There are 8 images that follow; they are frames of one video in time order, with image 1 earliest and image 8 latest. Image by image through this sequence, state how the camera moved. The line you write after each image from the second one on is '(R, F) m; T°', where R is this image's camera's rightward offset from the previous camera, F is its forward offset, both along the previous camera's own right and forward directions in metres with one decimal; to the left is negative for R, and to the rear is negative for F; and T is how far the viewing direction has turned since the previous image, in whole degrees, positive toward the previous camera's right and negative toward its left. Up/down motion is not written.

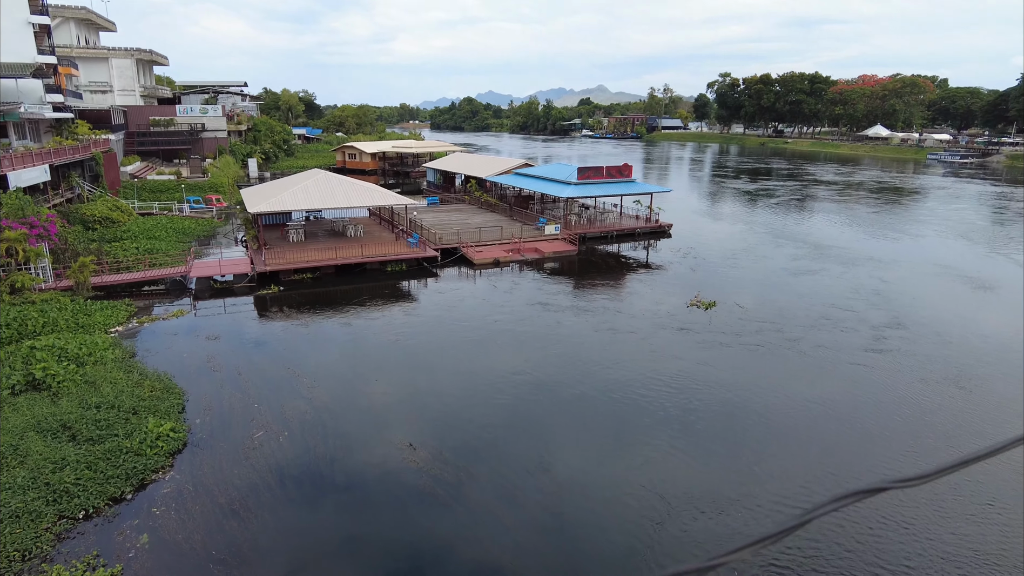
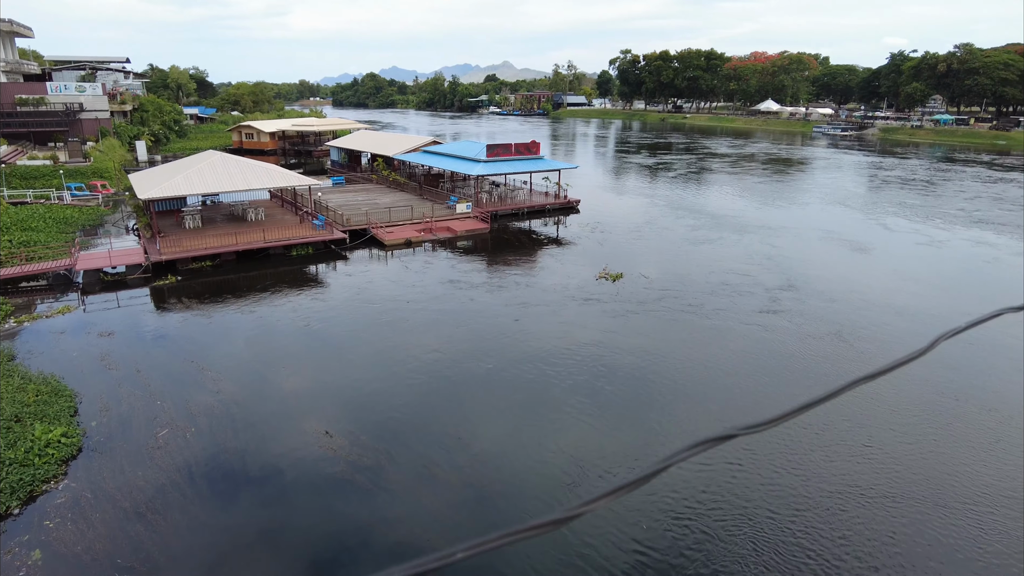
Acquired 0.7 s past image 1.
(-0.6, +0.4) m; +8°
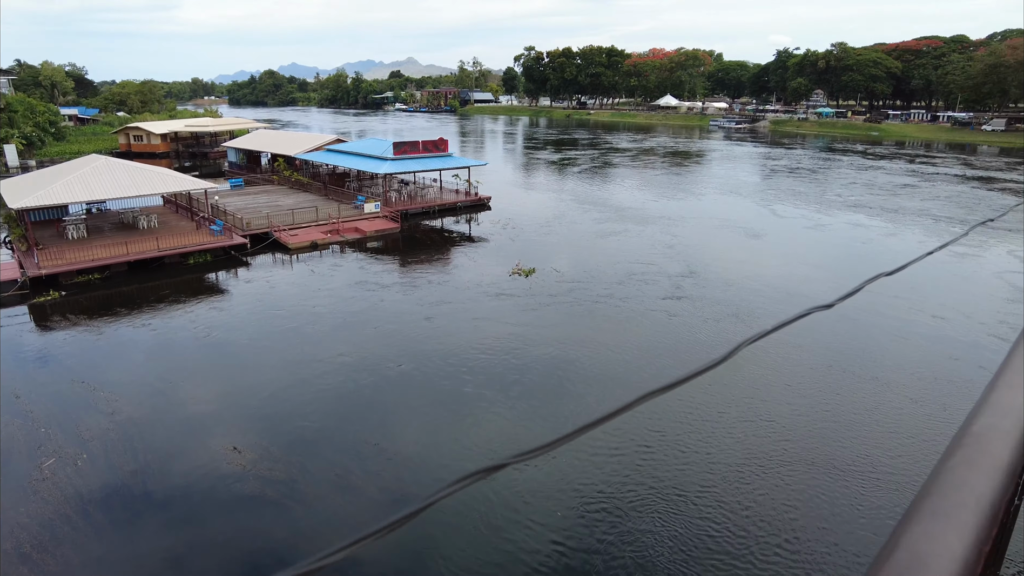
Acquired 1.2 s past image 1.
(+0.1, 0.0) m; +7°
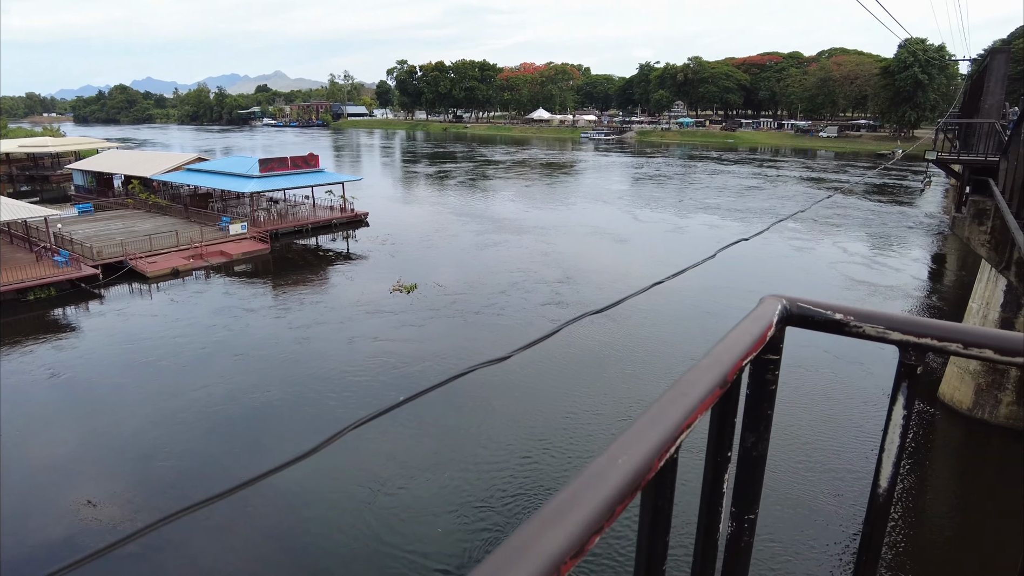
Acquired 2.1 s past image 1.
(+0.2, 0.0) m; +10°
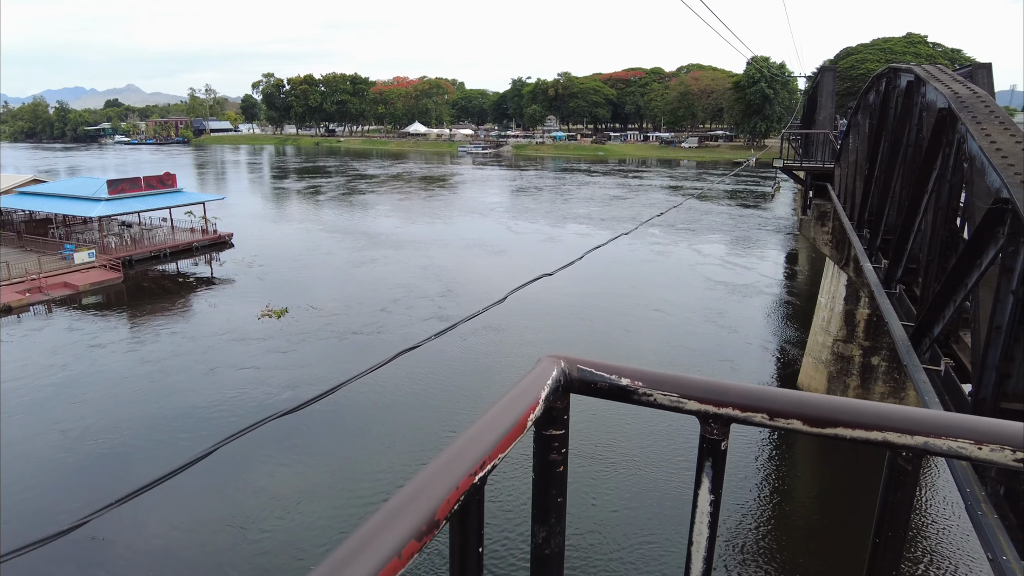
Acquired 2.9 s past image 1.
(+0.2, +0.2) m; +10°
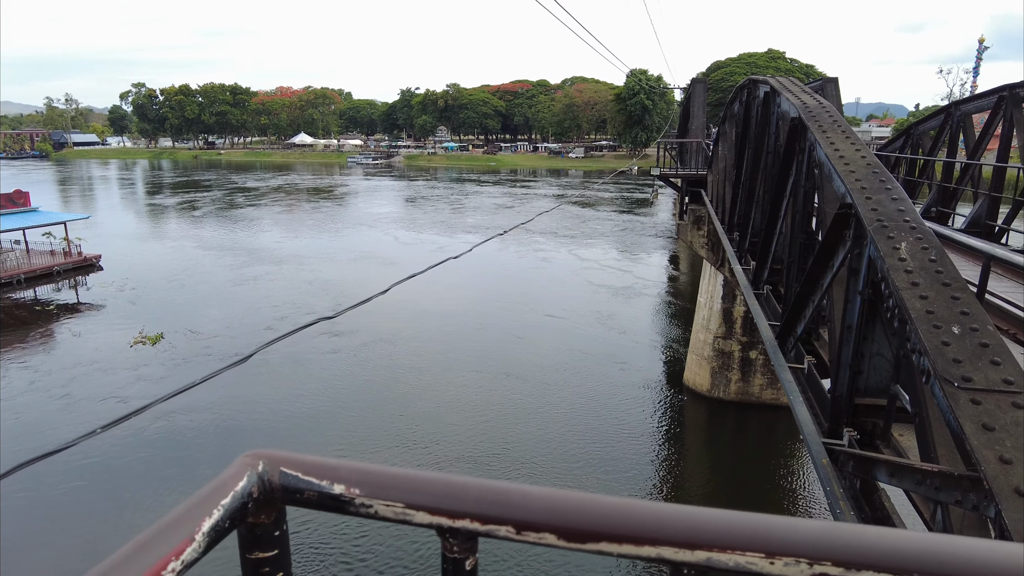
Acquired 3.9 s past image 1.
(+0.2, +0.2) m; +9°
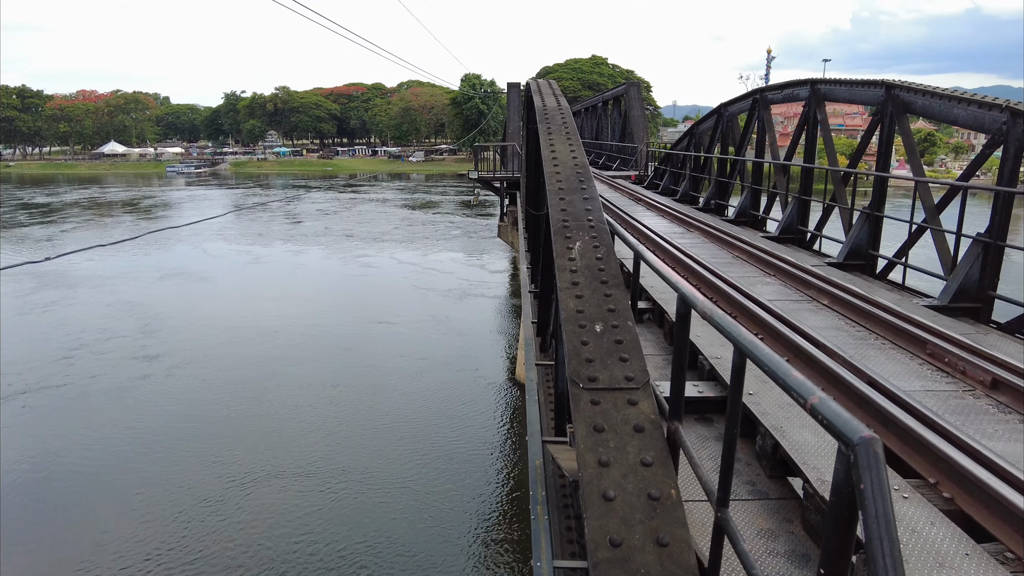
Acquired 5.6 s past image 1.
(+0.7, +0.1) m; +13°
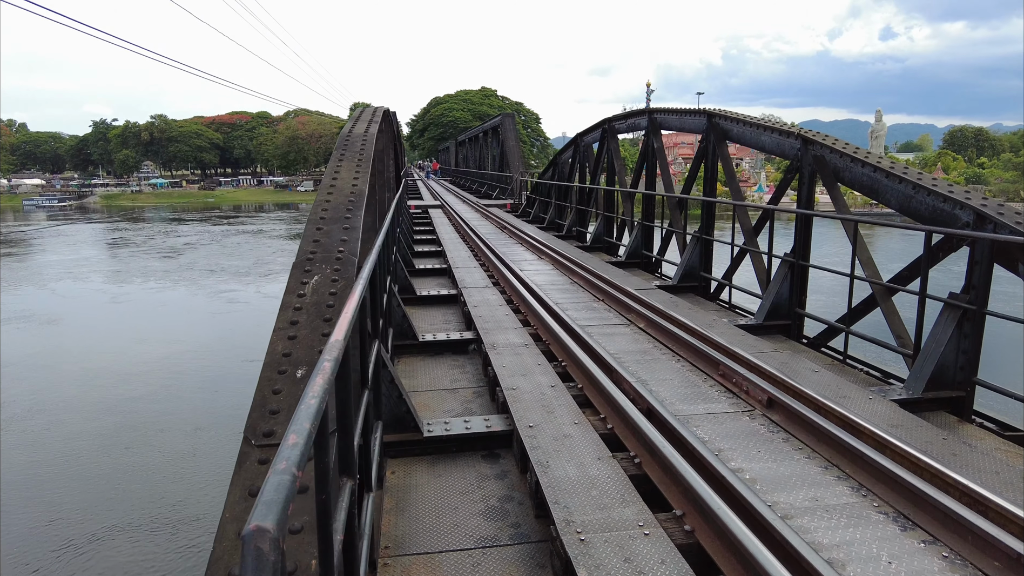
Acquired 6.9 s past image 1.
(+0.6, +0.1) m; +9°
